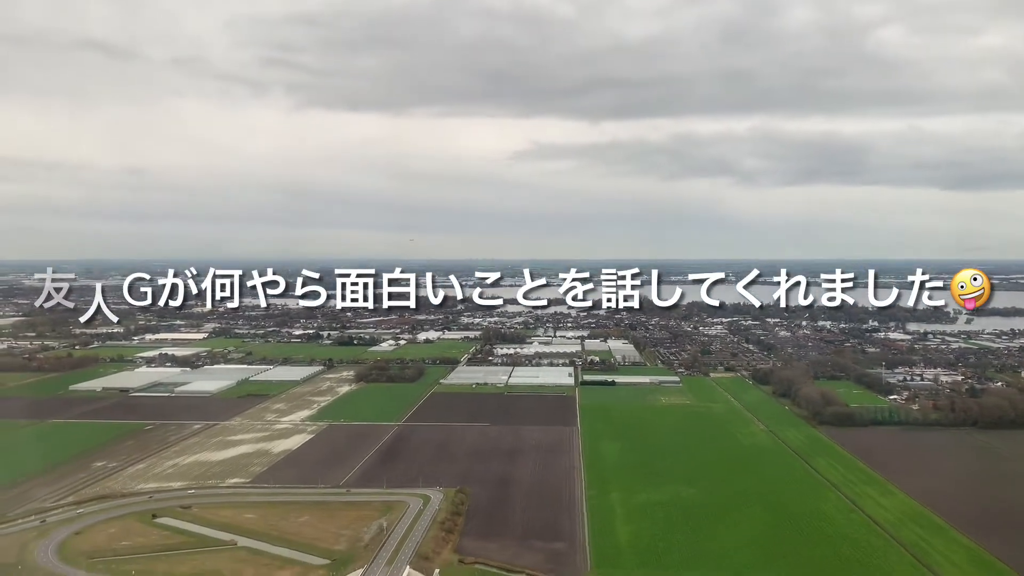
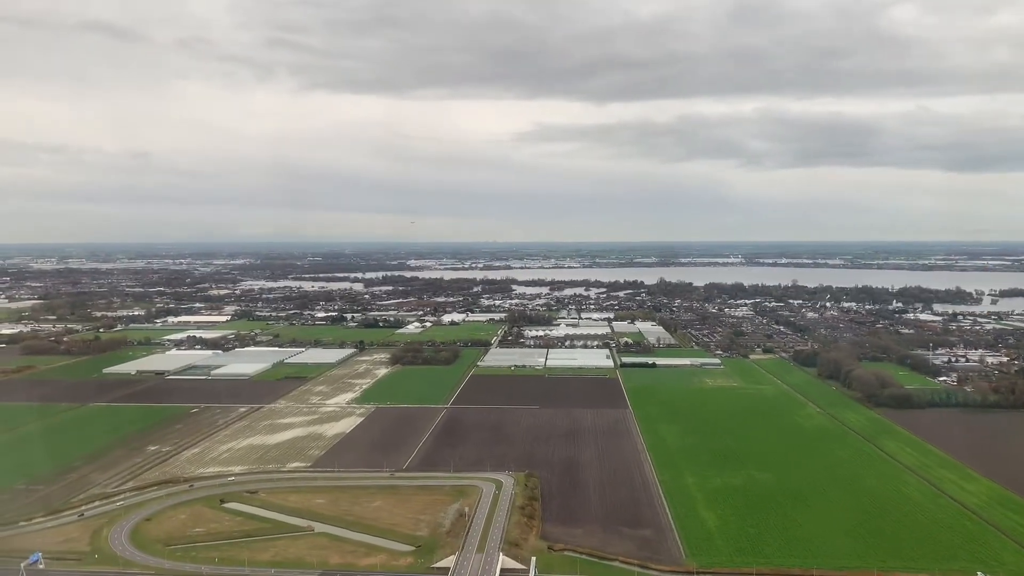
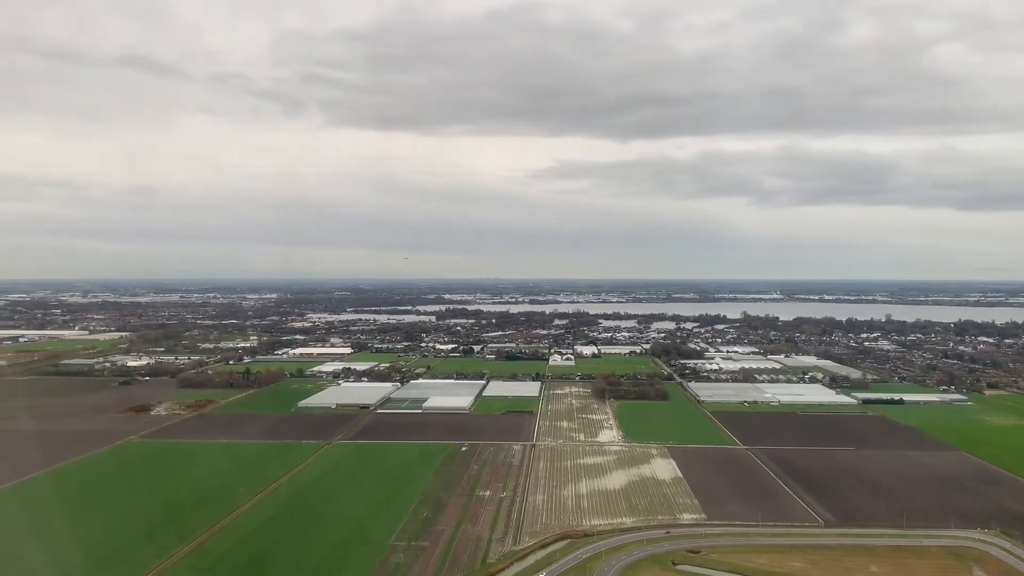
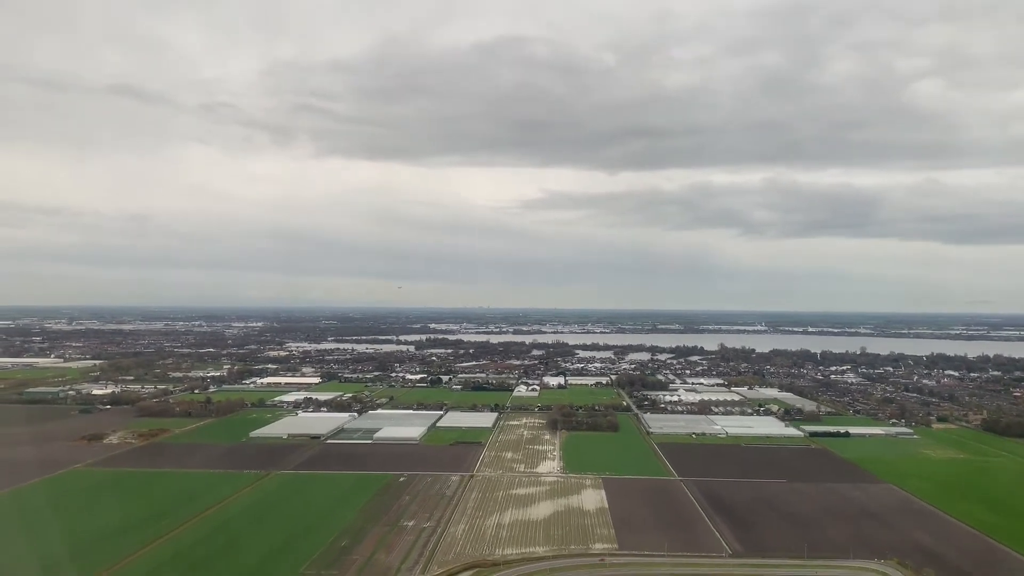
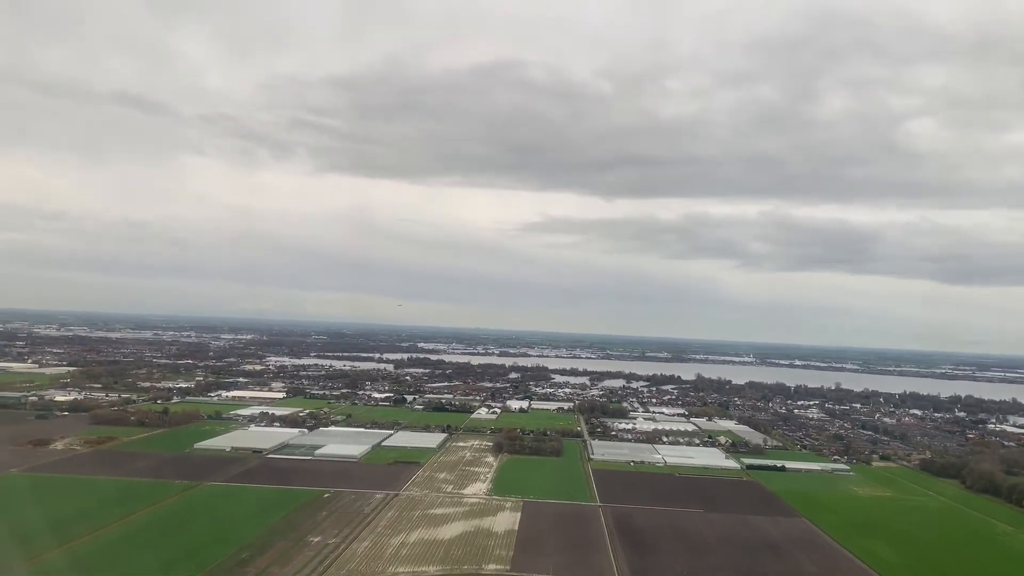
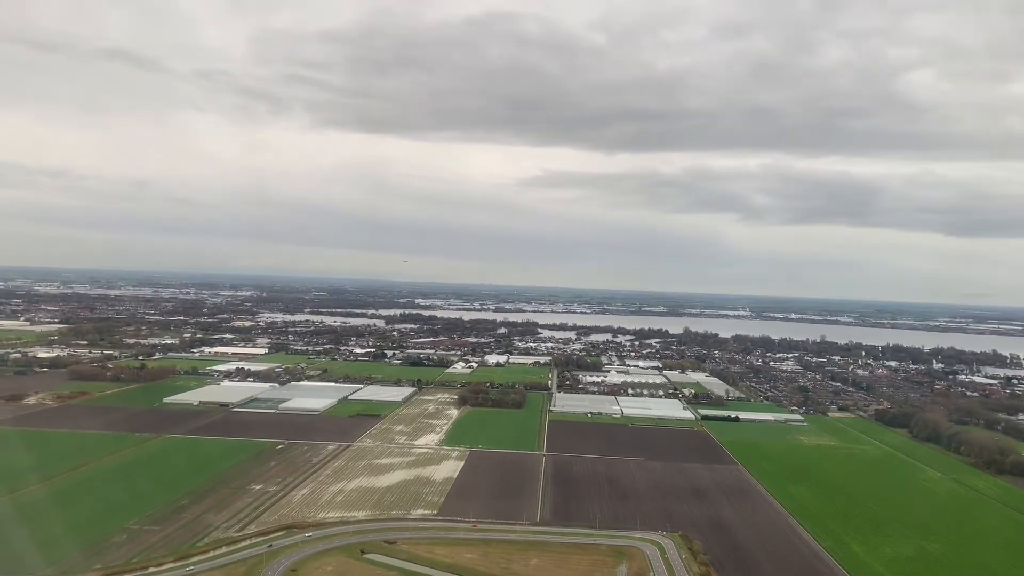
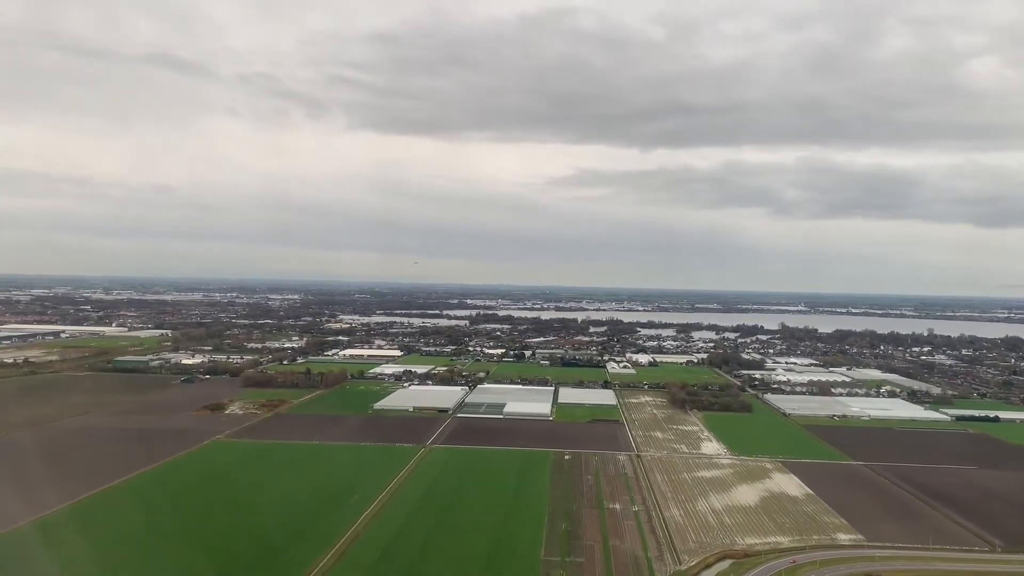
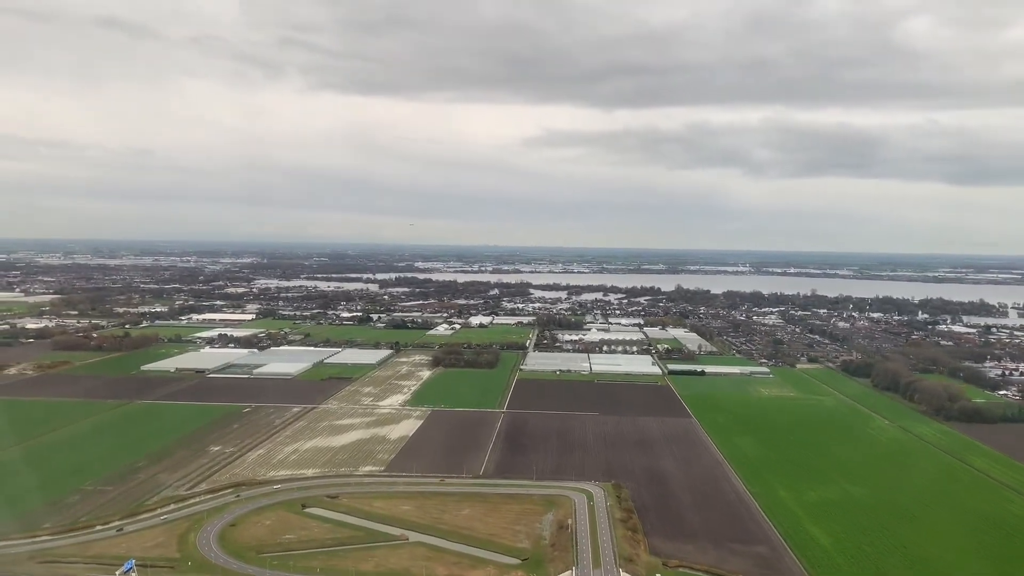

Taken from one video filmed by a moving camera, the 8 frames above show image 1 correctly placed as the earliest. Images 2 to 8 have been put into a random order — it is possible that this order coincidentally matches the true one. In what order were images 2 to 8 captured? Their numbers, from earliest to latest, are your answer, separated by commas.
2, 8, 6, 5, 4, 3, 7
